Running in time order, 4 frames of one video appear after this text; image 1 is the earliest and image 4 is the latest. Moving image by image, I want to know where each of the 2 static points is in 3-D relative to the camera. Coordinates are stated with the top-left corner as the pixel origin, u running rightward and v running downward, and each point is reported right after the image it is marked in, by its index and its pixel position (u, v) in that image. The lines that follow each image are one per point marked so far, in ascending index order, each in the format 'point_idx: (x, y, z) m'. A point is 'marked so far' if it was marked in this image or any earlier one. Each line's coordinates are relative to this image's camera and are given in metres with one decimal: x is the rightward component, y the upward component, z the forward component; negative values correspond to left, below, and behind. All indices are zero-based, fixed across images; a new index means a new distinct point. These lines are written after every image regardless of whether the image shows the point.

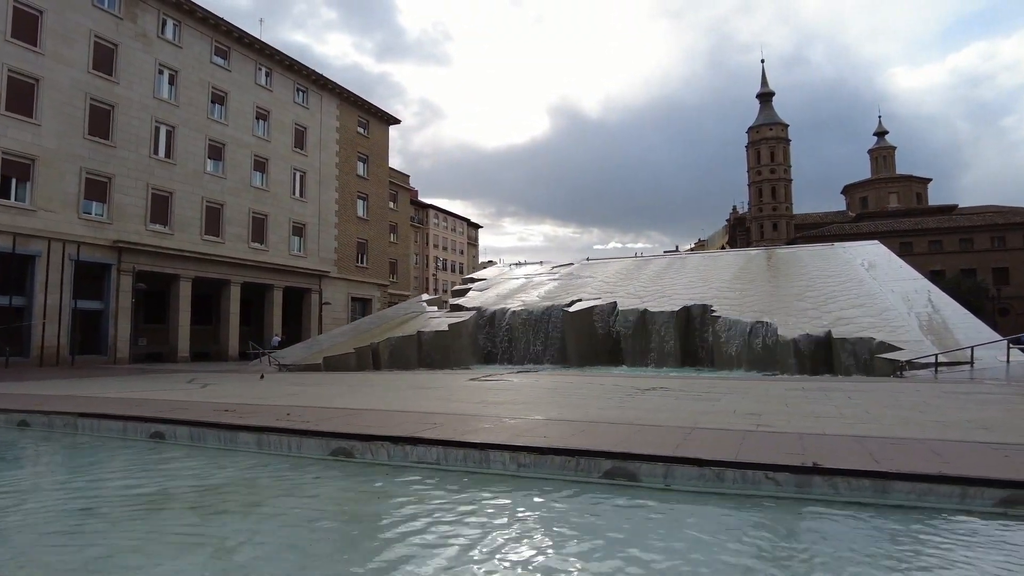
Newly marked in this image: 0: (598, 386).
0: (+1.6, -1.8, +11.2) m
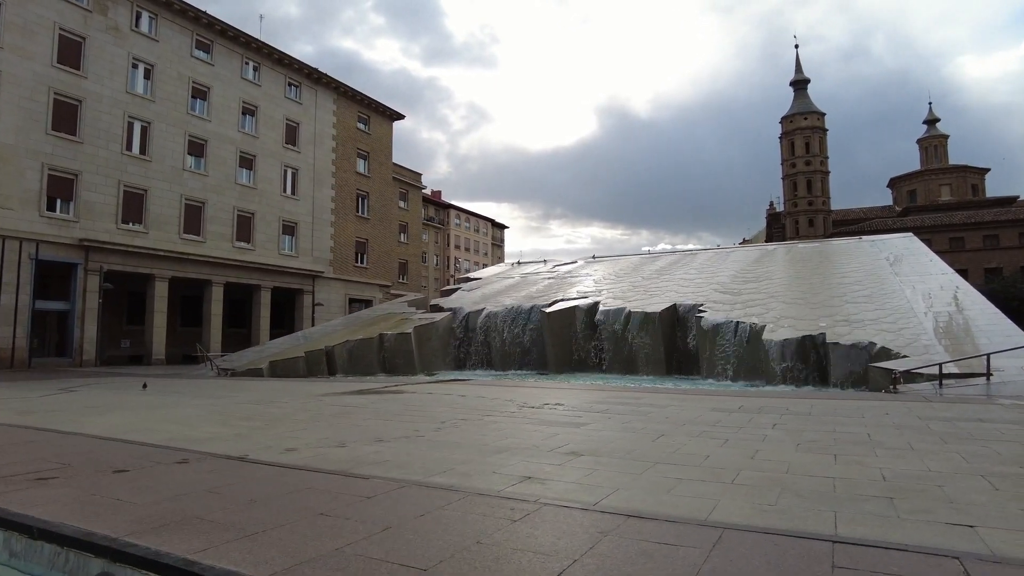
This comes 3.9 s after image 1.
0: (-0.2, -1.6, +9.1) m
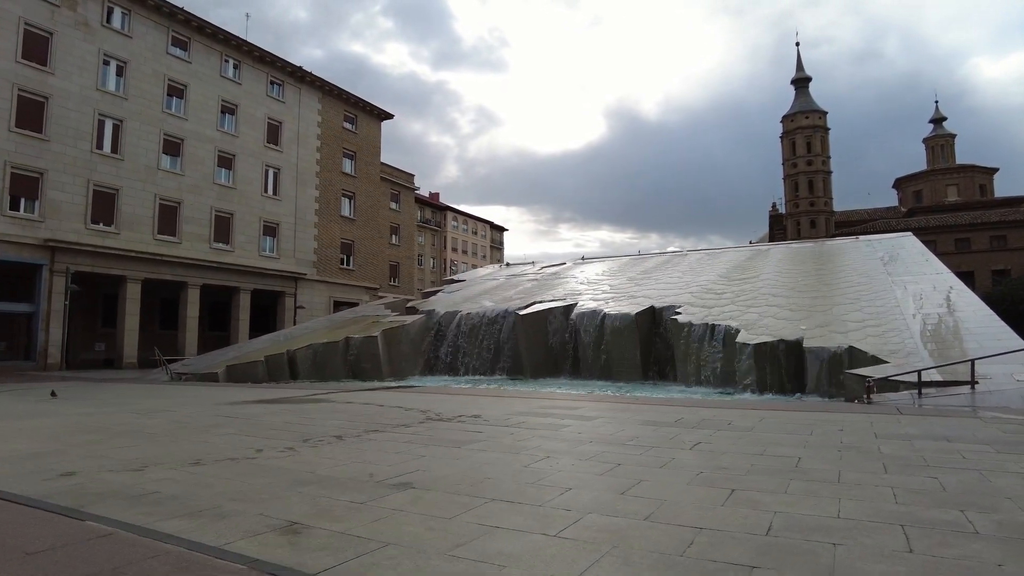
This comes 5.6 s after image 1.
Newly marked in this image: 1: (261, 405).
0: (-1.2, -1.6, +8.2) m
1: (-3.5, -1.6, +8.3) m
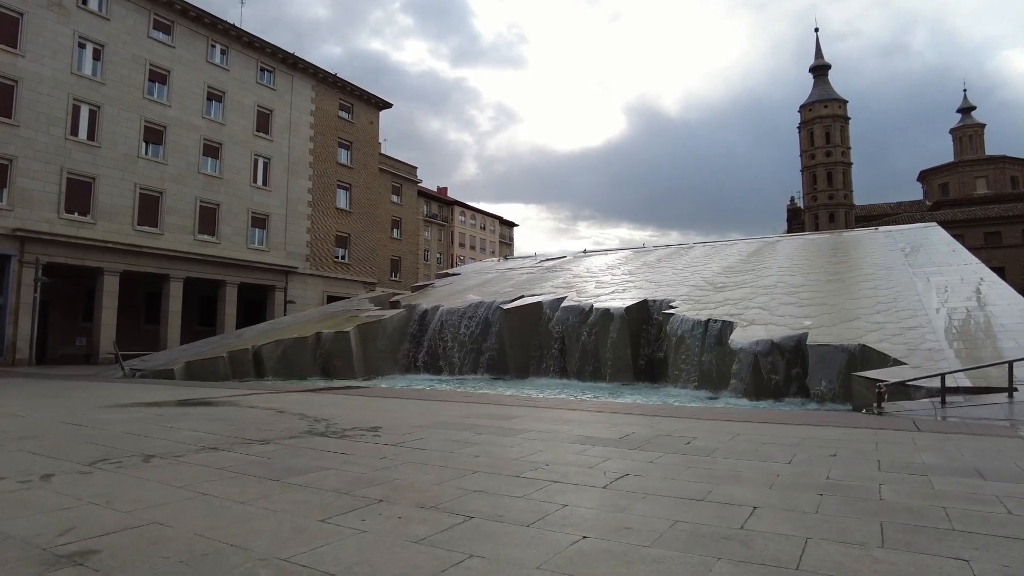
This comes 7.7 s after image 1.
0: (-2.0, -1.4, +6.9) m
1: (-4.3, -1.4, +7.0) m
